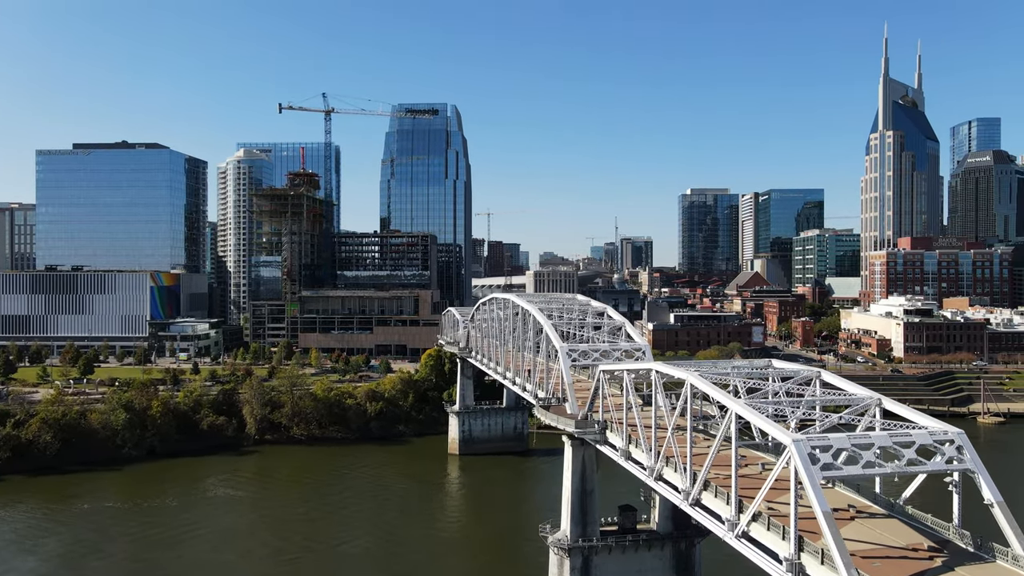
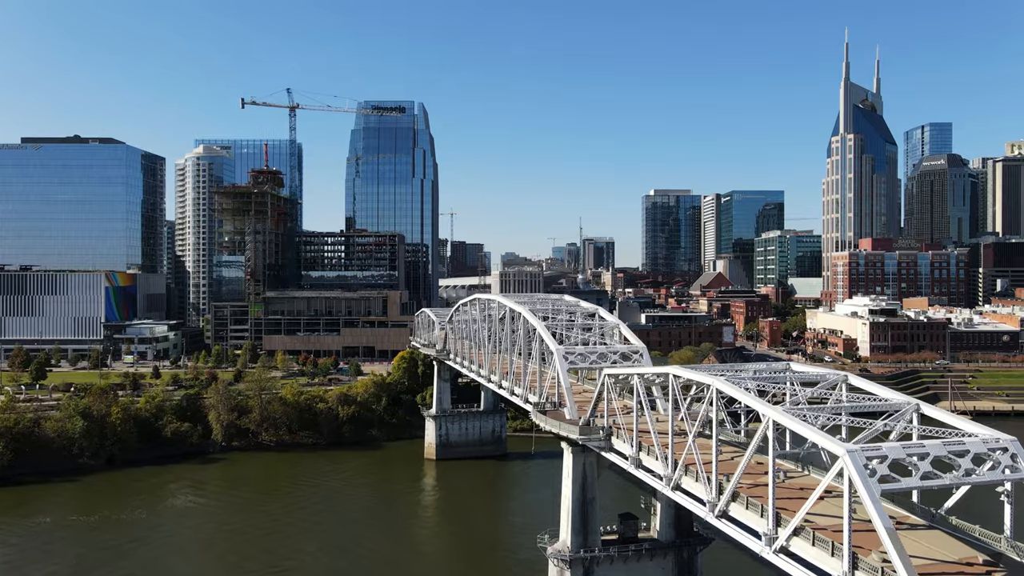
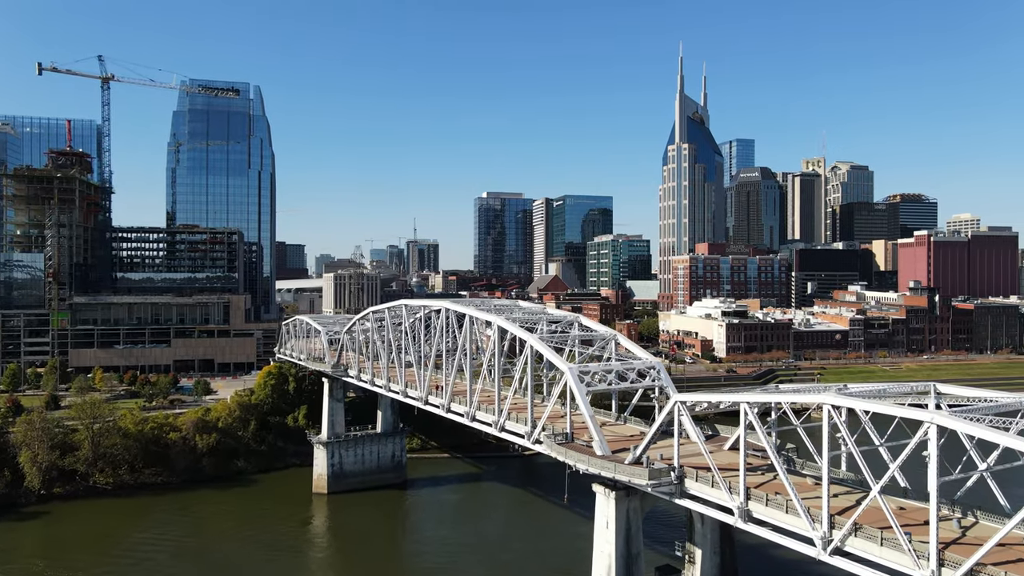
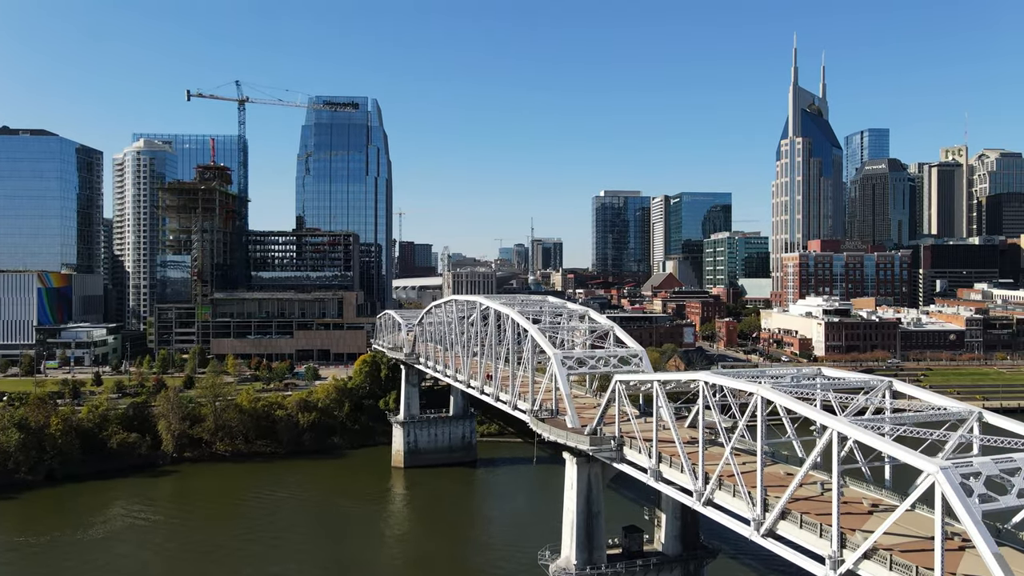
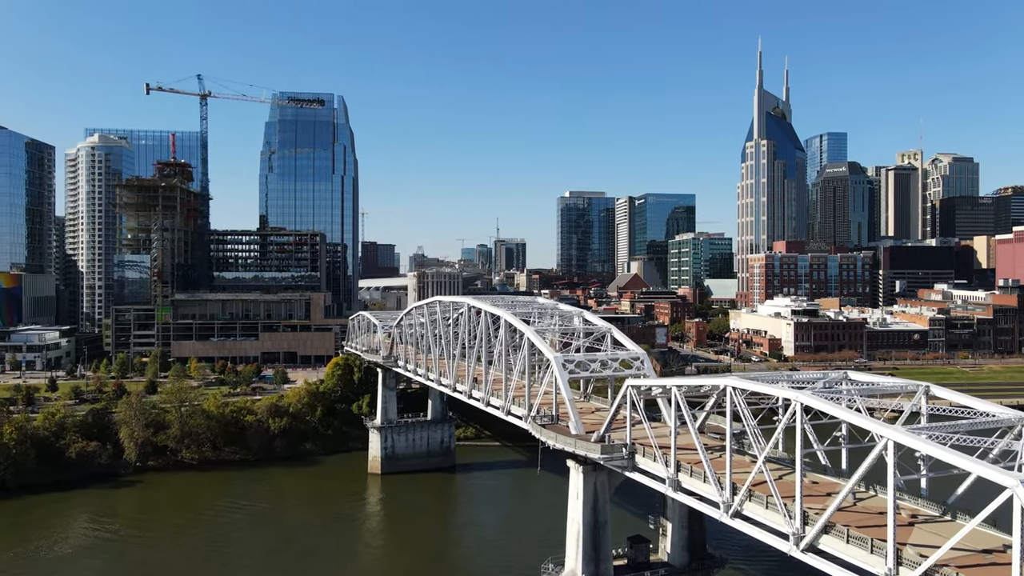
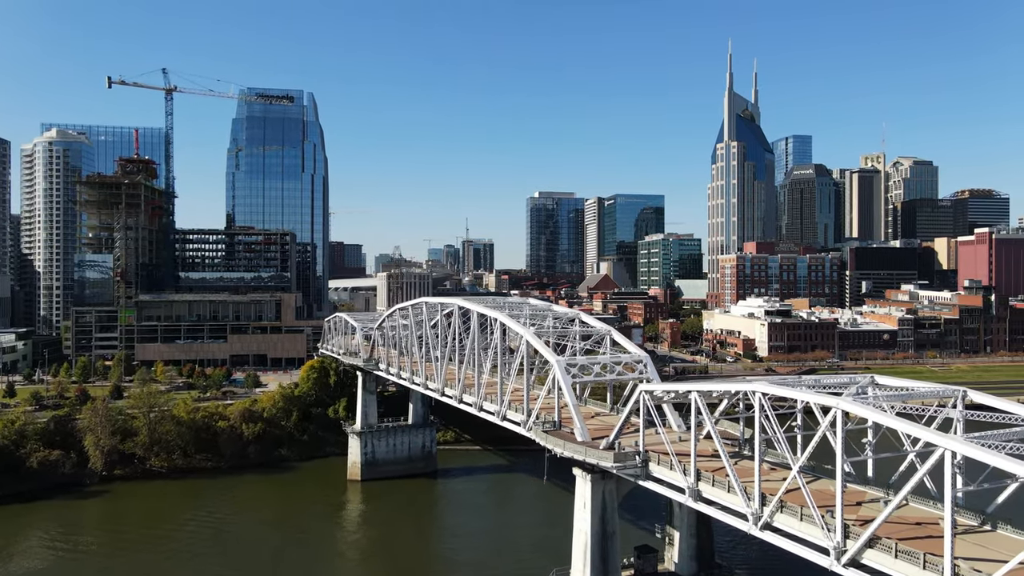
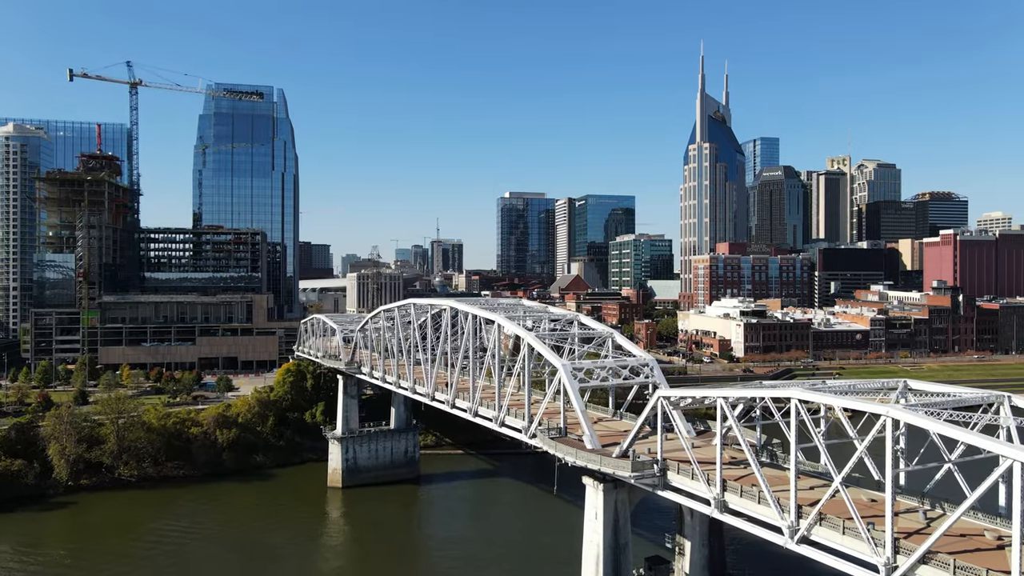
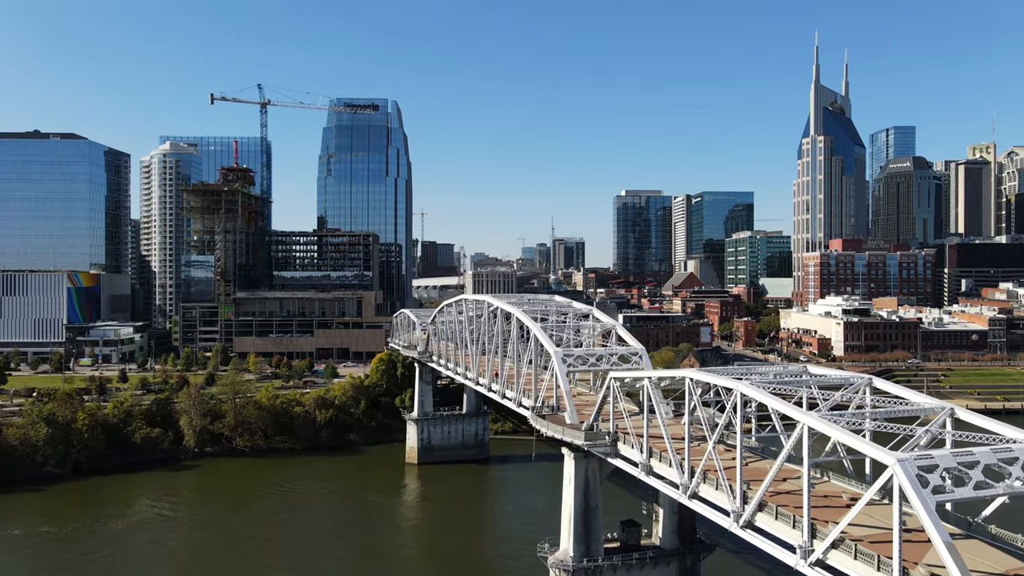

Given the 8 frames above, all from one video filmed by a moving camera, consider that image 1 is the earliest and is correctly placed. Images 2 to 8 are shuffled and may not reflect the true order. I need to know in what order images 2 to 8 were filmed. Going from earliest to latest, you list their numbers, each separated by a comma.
2, 8, 4, 5, 6, 7, 3
